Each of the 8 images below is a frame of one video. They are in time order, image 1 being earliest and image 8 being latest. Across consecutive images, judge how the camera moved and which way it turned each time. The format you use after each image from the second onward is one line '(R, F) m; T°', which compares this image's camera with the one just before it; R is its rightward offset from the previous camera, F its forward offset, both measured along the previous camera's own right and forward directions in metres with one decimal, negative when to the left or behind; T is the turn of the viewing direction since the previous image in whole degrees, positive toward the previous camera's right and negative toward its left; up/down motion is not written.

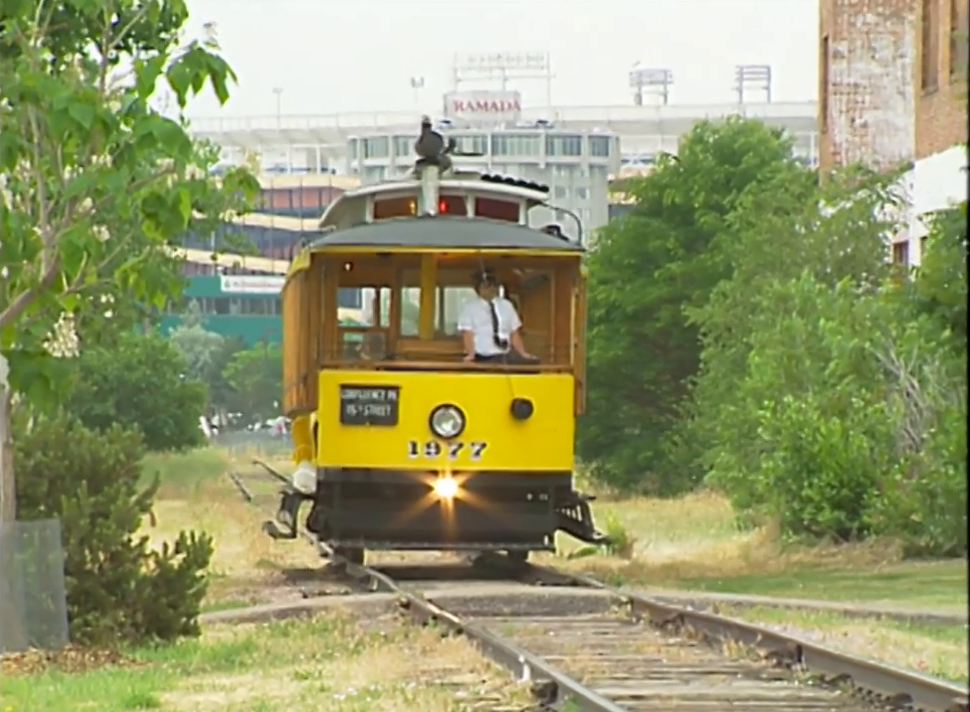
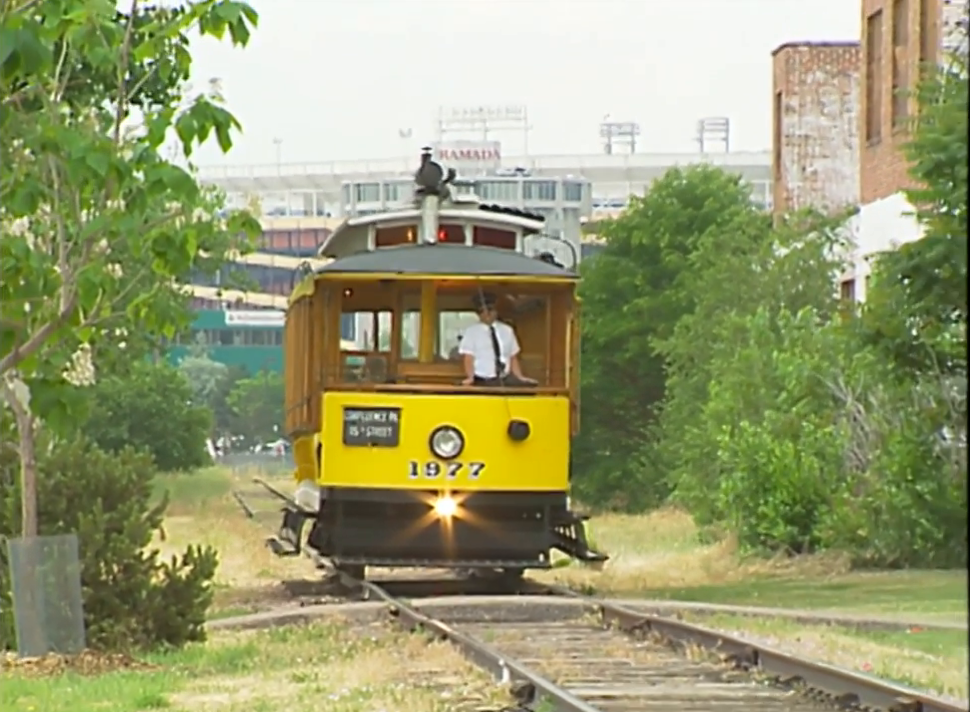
(+0.1, -1.2) m; 0°
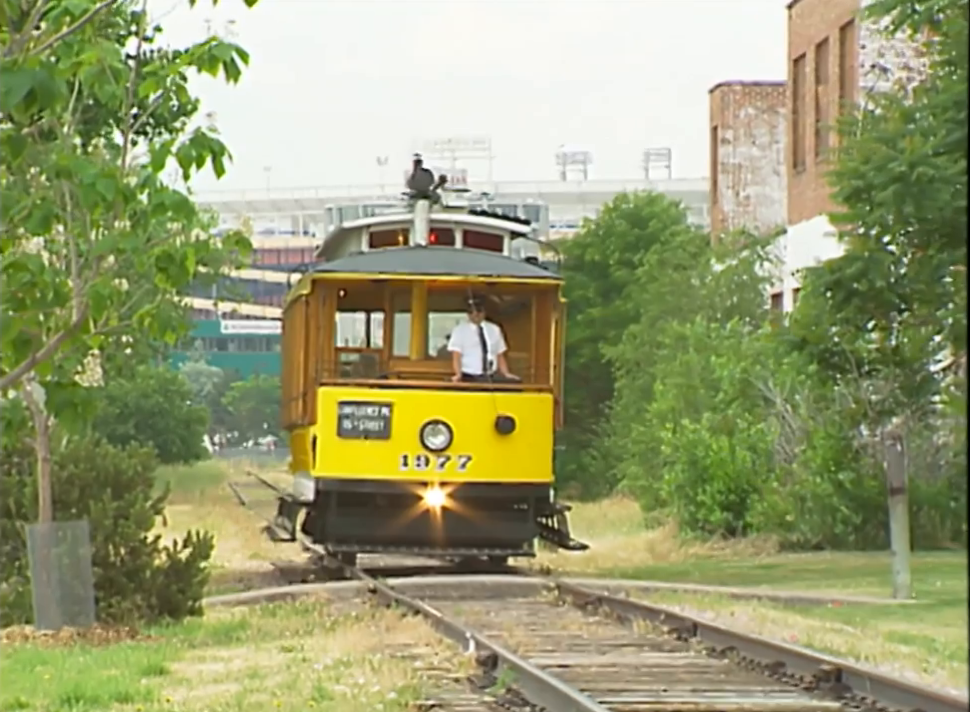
(+0.2, -1.6) m; 0°
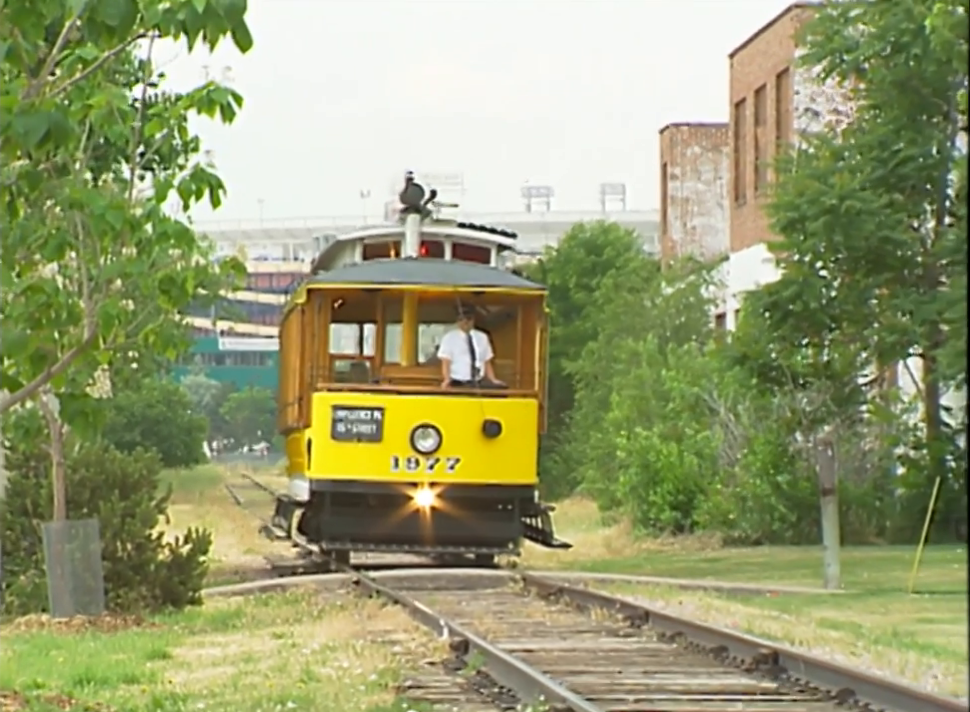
(+0.2, -1.7) m; 0°
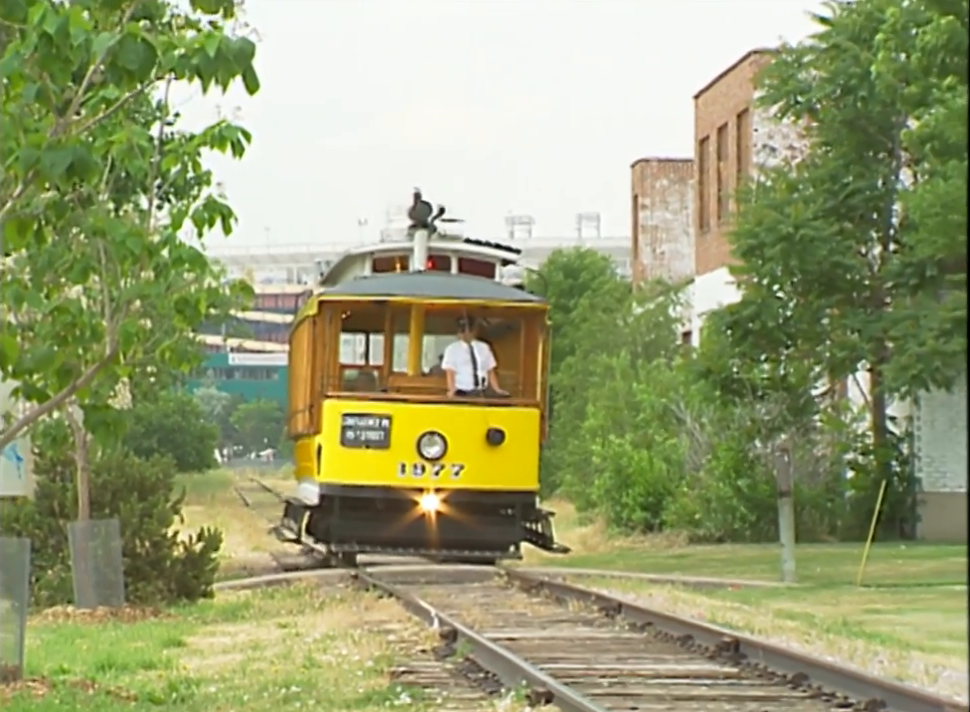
(+0.2, -1.6) m; 0°
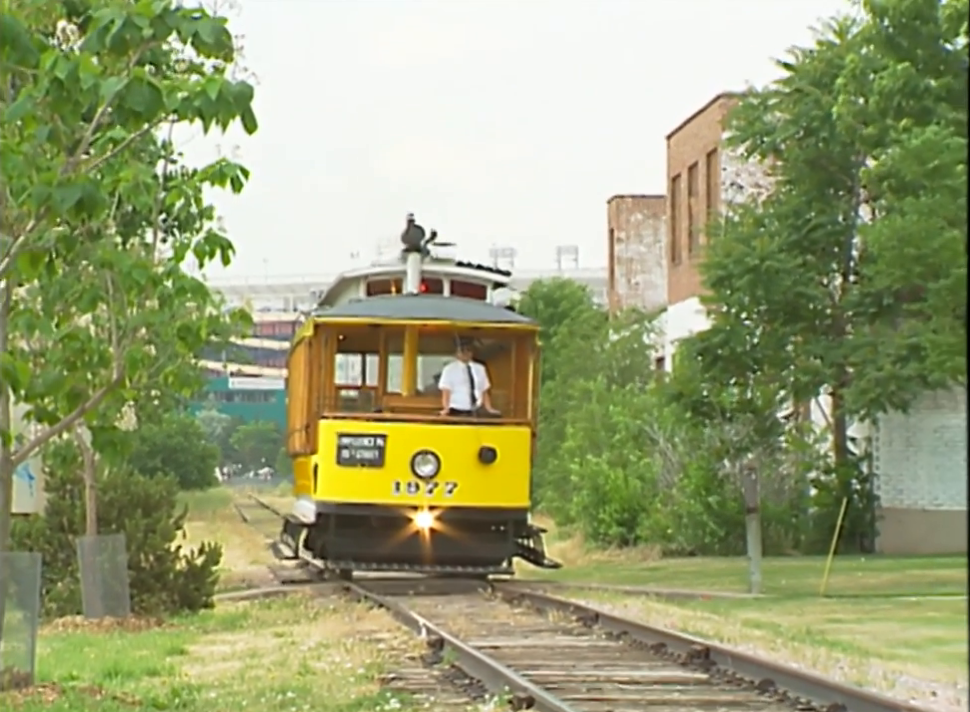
(+0.1, -1.2) m; 0°
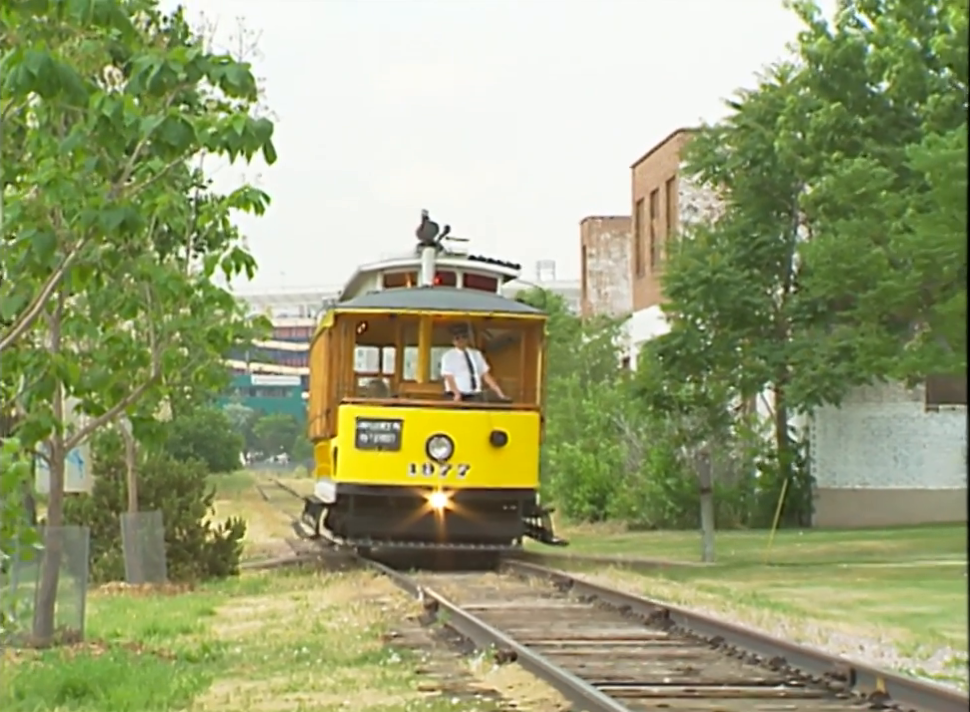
(+0.3, -3.0) m; -1°
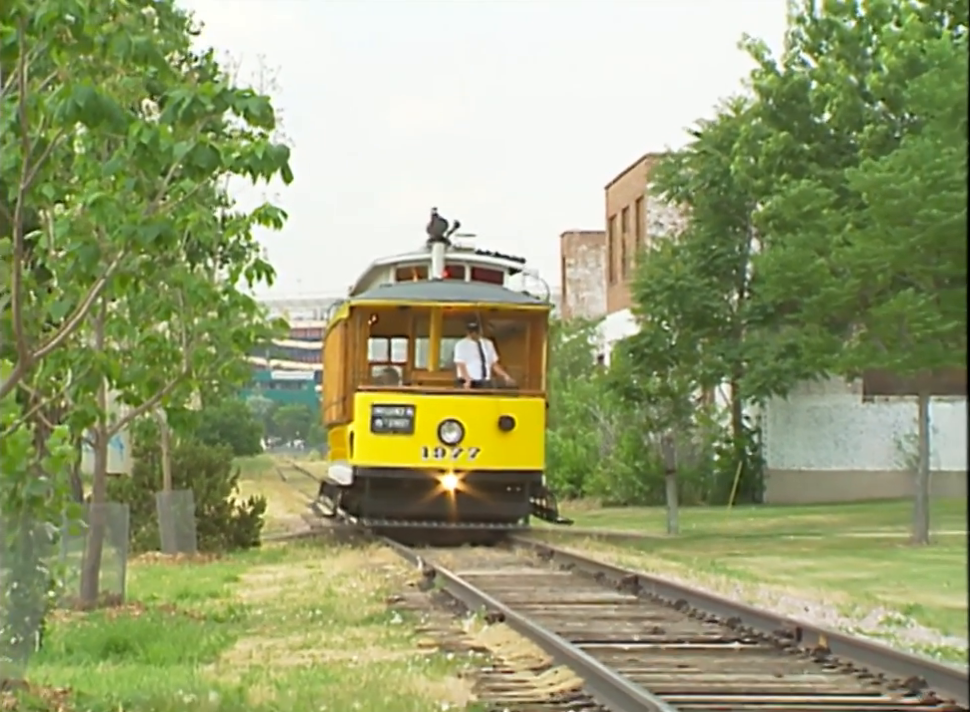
(+0.3, -3.1) m; -1°
